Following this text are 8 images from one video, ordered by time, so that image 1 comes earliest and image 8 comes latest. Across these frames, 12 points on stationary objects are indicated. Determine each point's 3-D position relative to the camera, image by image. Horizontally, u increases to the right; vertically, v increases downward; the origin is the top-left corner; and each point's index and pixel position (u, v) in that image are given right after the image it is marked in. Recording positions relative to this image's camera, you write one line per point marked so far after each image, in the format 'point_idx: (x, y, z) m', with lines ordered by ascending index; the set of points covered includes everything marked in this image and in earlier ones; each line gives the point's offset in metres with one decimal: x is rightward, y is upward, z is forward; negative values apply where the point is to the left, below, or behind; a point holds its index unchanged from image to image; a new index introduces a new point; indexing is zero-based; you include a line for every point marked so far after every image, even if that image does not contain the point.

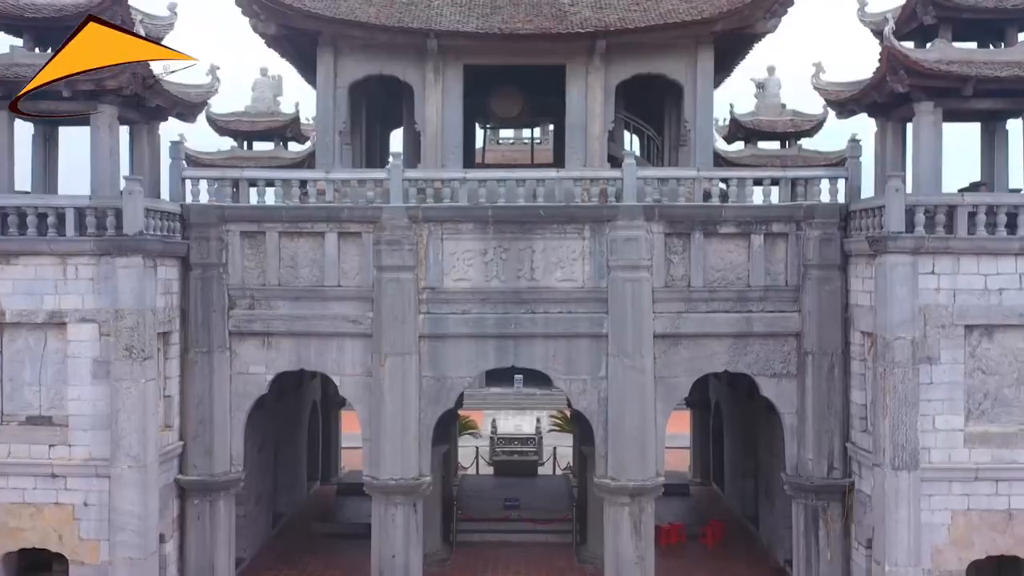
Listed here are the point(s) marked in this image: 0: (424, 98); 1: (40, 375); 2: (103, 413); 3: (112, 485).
0: (-1.3, +2.7, +13.2) m
1: (-5.5, -1.0, +10.7) m
2: (-4.7, -1.4, +10.6) m
3: (-4.6, -2.2, +10.5) m
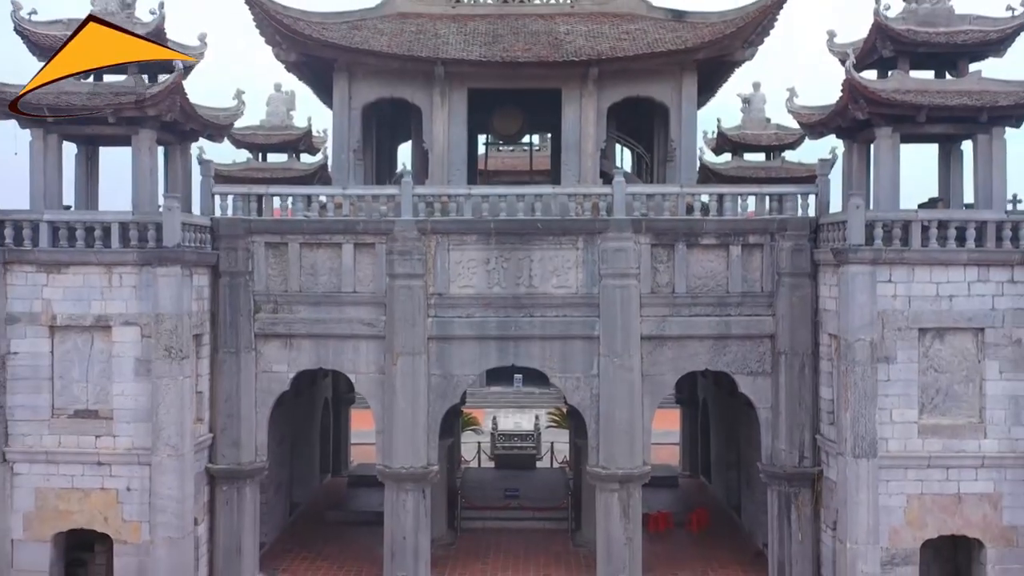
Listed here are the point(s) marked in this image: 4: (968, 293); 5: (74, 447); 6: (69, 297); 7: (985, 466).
0: (-1.3, +2.6, +14.4) m
1: (-5.5, -1.1, +11.9) m
2: (-4.7, -1.5, +11.8) m
3: (-4.6, -2.3, +11.7) m
4: (+5.7, -0.1, +11.5) m
5: (-5.6, -2.0, +11.8) m
6: (-5.7, -0.1, +11.8) m
7: (+5.9, -2.2, +11.5) m
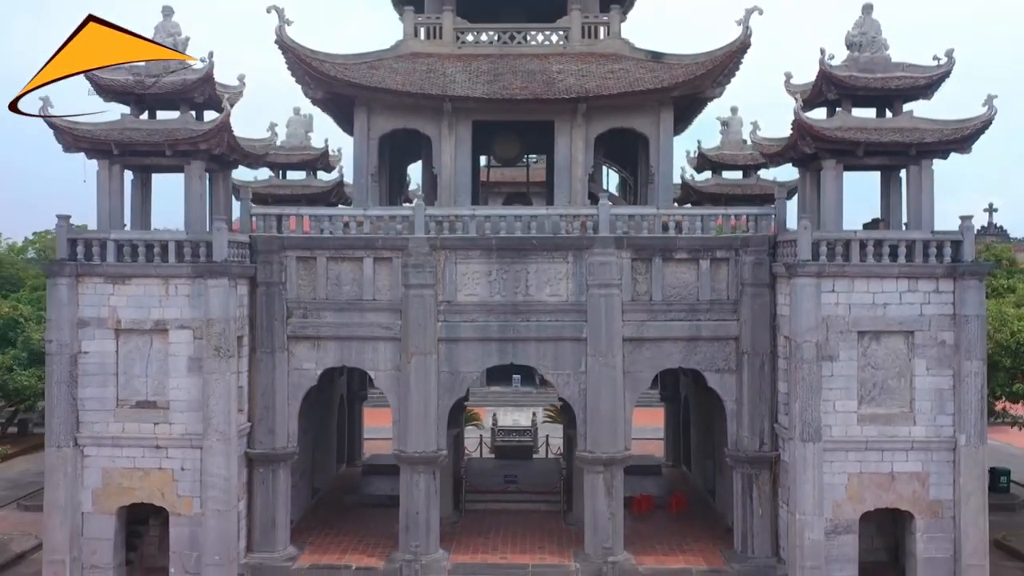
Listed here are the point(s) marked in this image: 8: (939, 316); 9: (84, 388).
0: (-1.3, +2.5, +16.4) m
1: (-5.5, -1.2, +13.9) m
2: (-4.7, -1.6, +13.7) m
3: (-4.6, -2.5, +13.7) m
4: (+5.7, -0.2, +13.5) m
5: (-5.6, -2.2, +13.8) m
6: (-5.7, -0.2, +13.8) m
7: (+5.9, -2.4, +13.4) m
8: (+6.3, -0.4, +13.5) m
9: (-6.4, -1.5, +13.8) m
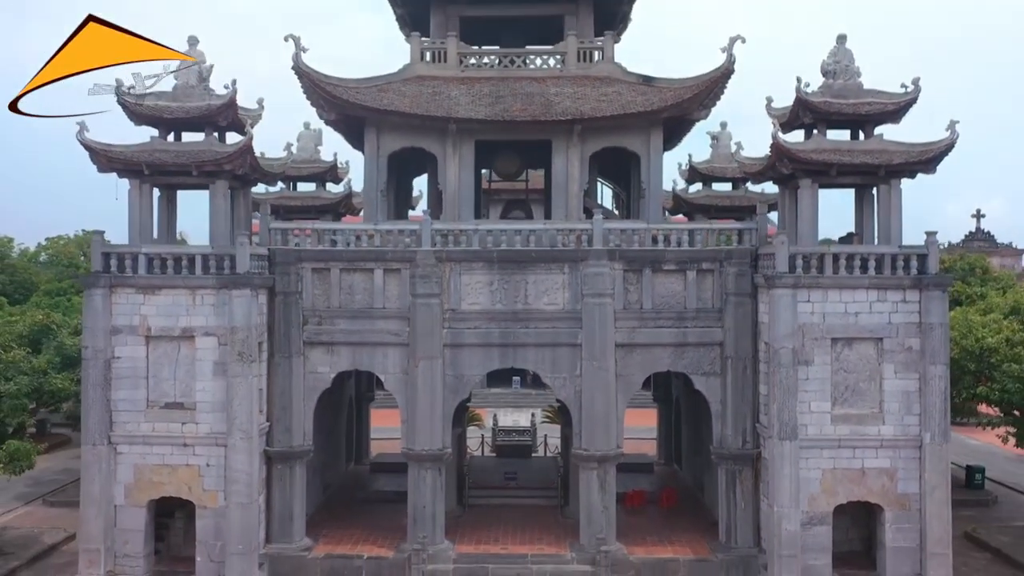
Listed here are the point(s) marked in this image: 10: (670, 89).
0: (-1.3, +2.3, +17.5) m
1: (-5.5, -1.4, +15.0) m
2: (-4.7, -1.8, +14.9) m
3: (-4.6, -2.6, +14.8) m
4: (+5.7, -0.3, +14.6) m
5: (-5.6, -2.3, +14.9) m
6: (-5.7, -0.4, +14.9) m
7: (+5.9, -2.5, +14.6) m
8: (+6.3, -0.6, +14.6) m
9: (-6.4, -1.7, +15.0) m
10: (+3.0, +3.7, +17.4) m
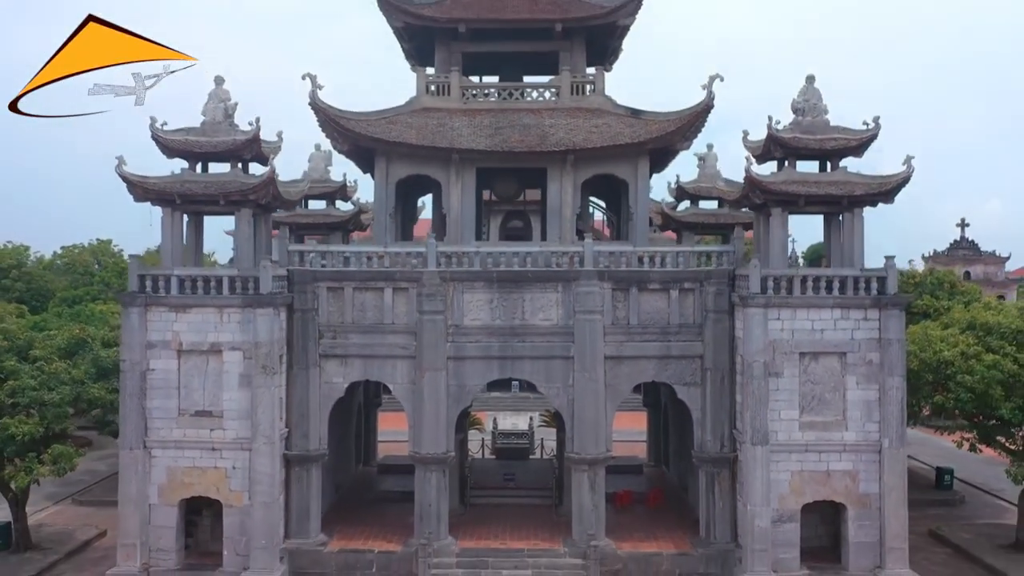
0: (-1.3, +2.0, +19.1) m
1: (-5.5, -1.7, +16.5) m
2: (-4.7, -2.1, +16.4) m
3: (-4.6, -2.9, +16.3) m
4: (+5.6, -0.7, +16.1) m
5: (-5.7, -2.7, +16.4) m
6: (-5.7, -0.7, +16.4) m
7: (+5.9, -2.8, +16.1) m
8: (+6.2, -0.9, +16.1) m
9: (-6.4, -2.0, +16.5) m
10: (+2.9, +3.4, +18.9) m
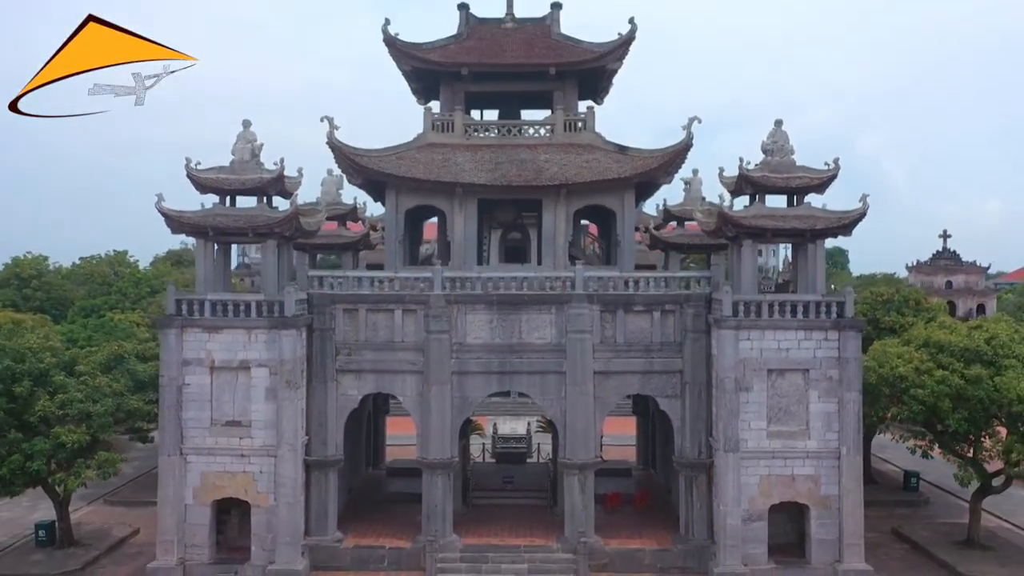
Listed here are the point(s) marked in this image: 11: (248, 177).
0: (-1.4, +1.5, +21.0) m
1: (-5.5, -2.2, +18.4) m
2: (-4.8, -2.6, +18.3) m
3: (-4.7, -3.4, +18.2) m
4: (+5.6, -1.1, +18.0) m
5: (-5.7, -3.1, +18.3) m
6: (-5.7, -1.2, +18.3) m
7: (+5.8, -3.3, +18.0) m
8: (+6.2, -1.4, +18.0) m
9: (-6.5, -2.5, +18.4) m
10: (+2.9, +2.9, +20.8) m
11: (-5.3, +2.2, +18.7) m
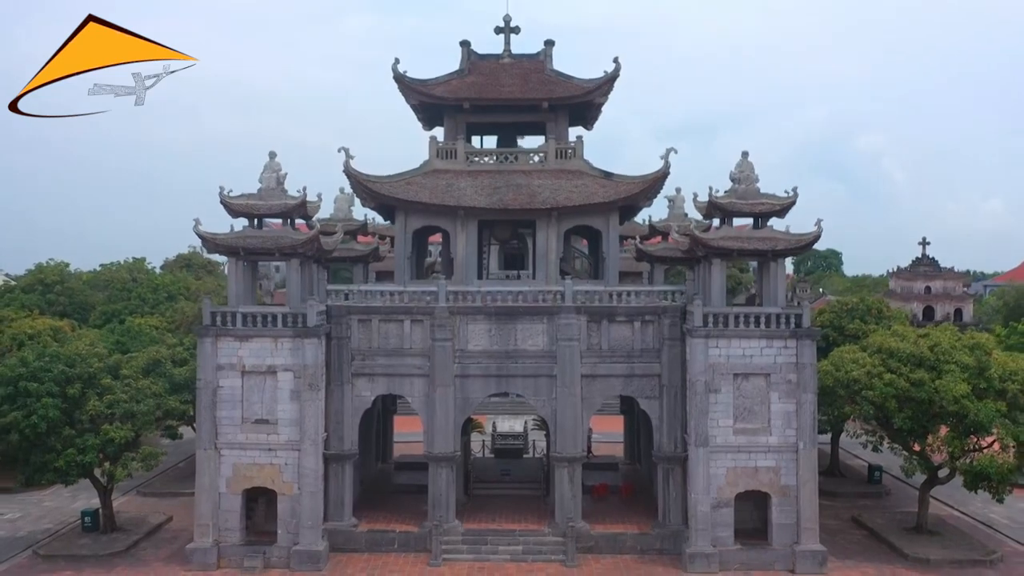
0: (-1.4, +1.2, +23.3) m
1: (-5.6, -2.5, +20.8) m
2: (-4.9, -2.9, +20.7) m
3: (-4.7, -3.7, +20.6) m
4: (+5.5, -1.5, +20.4) m
5: (-5.8, -3.4, +20.7) m
6: (-5.8, -1.5, +20.7) m
7: (+5.7, -3.6, +20.4) m
8: (+6.1, -1.7, +20.4) m
9: (-6.6, -2.8, +20.8) m
10: (+2.8, +2.6, +23.2) m
11: (-5.4, +1.9, +21.1) m
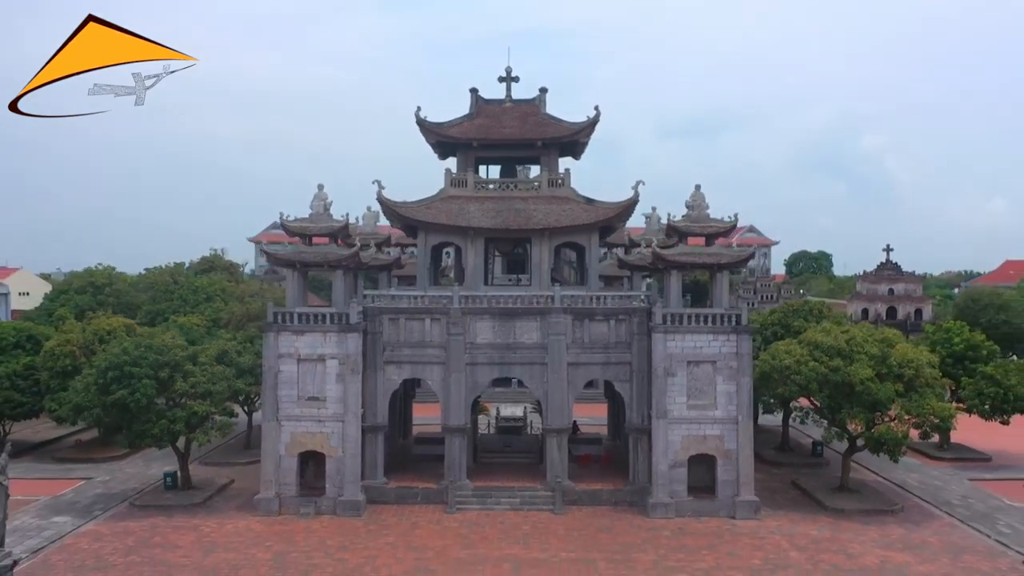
0: (-1.4, +1.1, +28.7) m
1: (-5.6, -2.6, +26.2) m
2: (-4.9, -3.0, +26.1) m
3: (-4.8, -3.9, +26.0) m
4: (+5.5, -1.6, +25.8) m
5: (-5.8, -3.6, +26.1) m
6: (-5.8, -1.6, +26.1) m
7: (+5.7, -3.8, +25.8) m
8: (+6.1, -1.8, +25.8) m
9: (-6.6, -2.9, +26.2) m
10: (+2.8, +2.5, +28.5) m
11: (-5.4, +1.8, +26.5) m
